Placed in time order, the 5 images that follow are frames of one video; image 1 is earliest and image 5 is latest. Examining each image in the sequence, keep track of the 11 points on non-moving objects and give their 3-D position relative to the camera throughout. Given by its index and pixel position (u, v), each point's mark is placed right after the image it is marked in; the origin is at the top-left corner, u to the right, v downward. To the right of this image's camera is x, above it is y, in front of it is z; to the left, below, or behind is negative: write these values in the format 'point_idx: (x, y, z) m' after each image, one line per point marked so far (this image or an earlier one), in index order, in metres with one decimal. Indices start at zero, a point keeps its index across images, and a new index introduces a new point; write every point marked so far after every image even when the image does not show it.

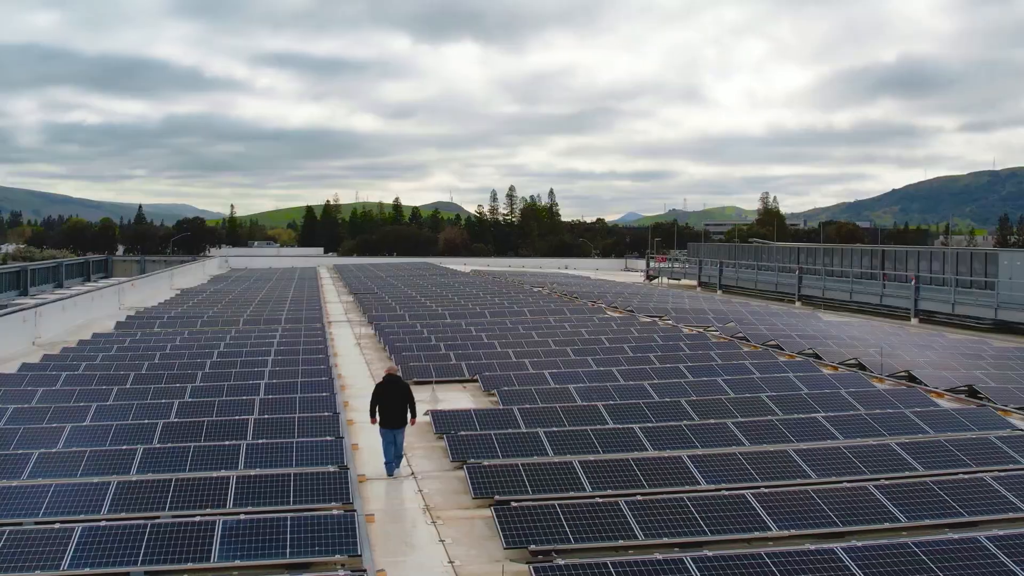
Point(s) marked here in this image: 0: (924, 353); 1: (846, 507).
0: (+6.5, -1.0, +19.4) m
1: (+2.4, -1.6, +8.9) m
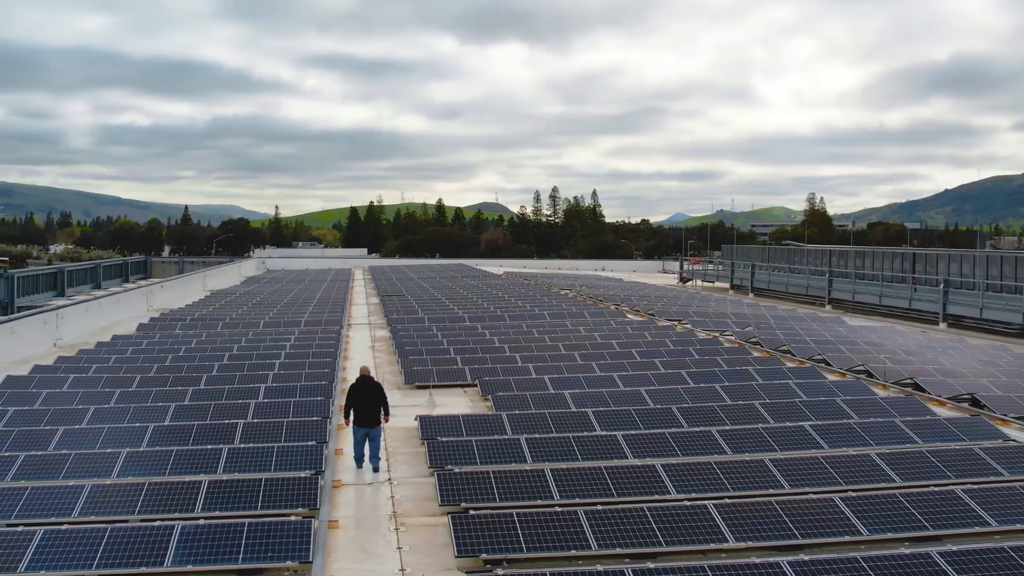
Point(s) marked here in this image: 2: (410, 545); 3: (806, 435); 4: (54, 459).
0: (+6.6, -1.1, +19.1) m
1: (+2.1, -1.6, +8.8) m
2: (-0.8, -1.8, +8.9) m
3: (+2.8, -1.4, +11.9) m
4: (-4.1, -1.5, +11.0) m
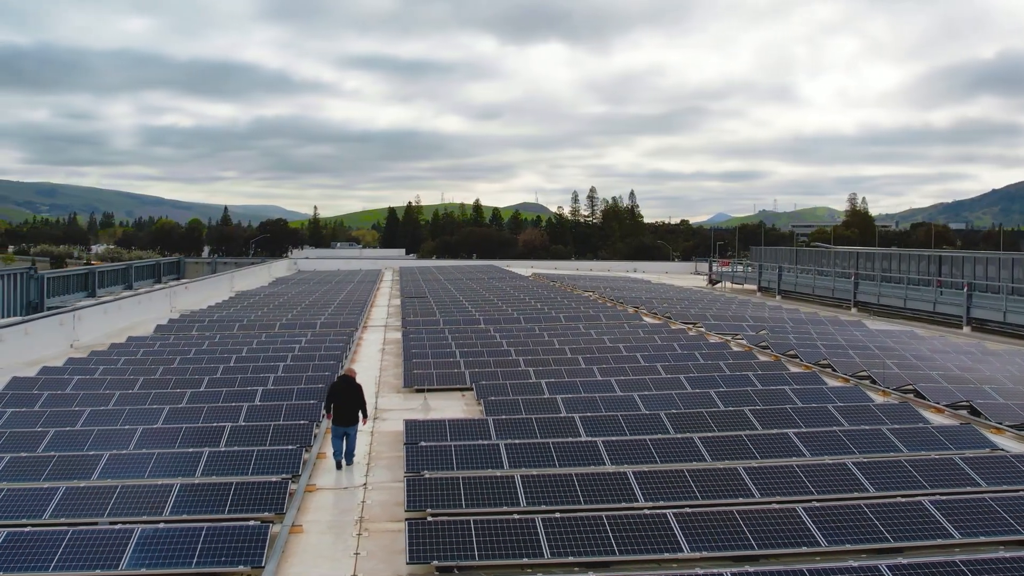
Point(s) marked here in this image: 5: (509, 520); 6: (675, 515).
0: (+6.7, -1.1, +18.9) m
1: (+1.8, -1.7, +8.8) m
2: (-1.0, -1.9, +8.9) m
3: (+2.6, -1.5, +11.8) m
4: (-4.3, -1.6, +11.2) m
5: (0.0, -1.7, +8.9) m
6: (+1.2, -1.6, +9.0) m
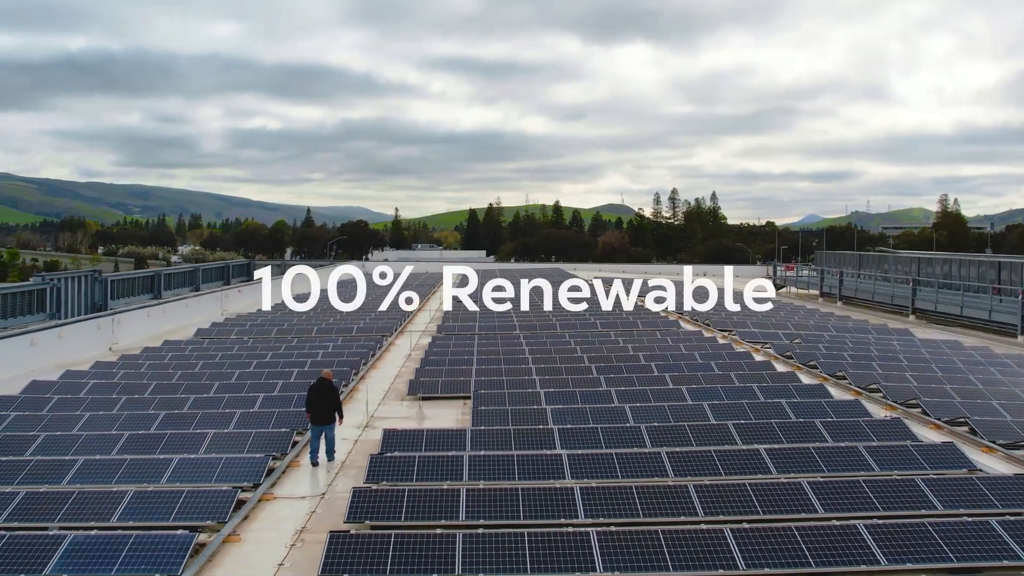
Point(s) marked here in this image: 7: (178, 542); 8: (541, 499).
0: (+6.9, -1.3, +18.4) m
1: (+1.2, -1.8, +8.7) m
2: (-1.6, -2.0, +9.1) m
3: (+2.3, -1.6, +11.6) m
4: (-4.6, -1.7, +11.6) m
5: (-0.6, -1.8, +8.9) m
6: (+0.6, -1.8, +9.0) m
7: (-2.4, -1.8, +8.8) m
8: (+0.2, -1.7, +10.2) m
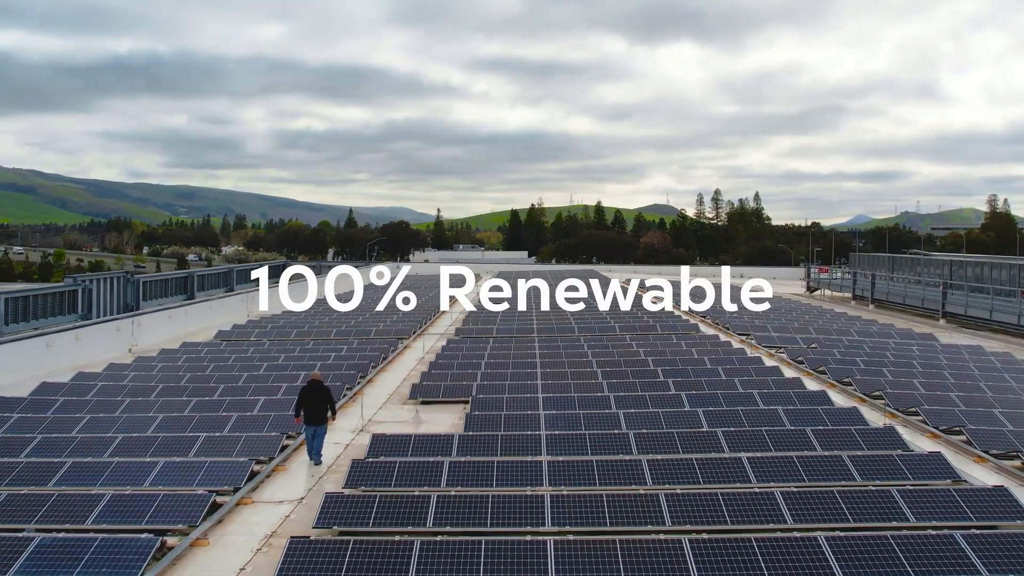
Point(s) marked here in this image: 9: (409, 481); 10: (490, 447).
0: (+7.0, -1.4, +18.1) m
1: (+0.9, -1.9, +8.7) m
2: (-1.9, -2.1, +9.2) m
3: (+2.1, -1.7, +11.6) m
4: (-4.8, -1.7, +11.9) m
5: (-0.9, -1.8, +9.0) m
6: (+0.3, -1.8, +9.0) m
7: (-2.7, -1.9, +9.0) m
8: (0.0, -1.8, +10.2) m
9: (-0.9, -1.8, +11.3) m
10: (-0.2, -1.6, +12.7) m
